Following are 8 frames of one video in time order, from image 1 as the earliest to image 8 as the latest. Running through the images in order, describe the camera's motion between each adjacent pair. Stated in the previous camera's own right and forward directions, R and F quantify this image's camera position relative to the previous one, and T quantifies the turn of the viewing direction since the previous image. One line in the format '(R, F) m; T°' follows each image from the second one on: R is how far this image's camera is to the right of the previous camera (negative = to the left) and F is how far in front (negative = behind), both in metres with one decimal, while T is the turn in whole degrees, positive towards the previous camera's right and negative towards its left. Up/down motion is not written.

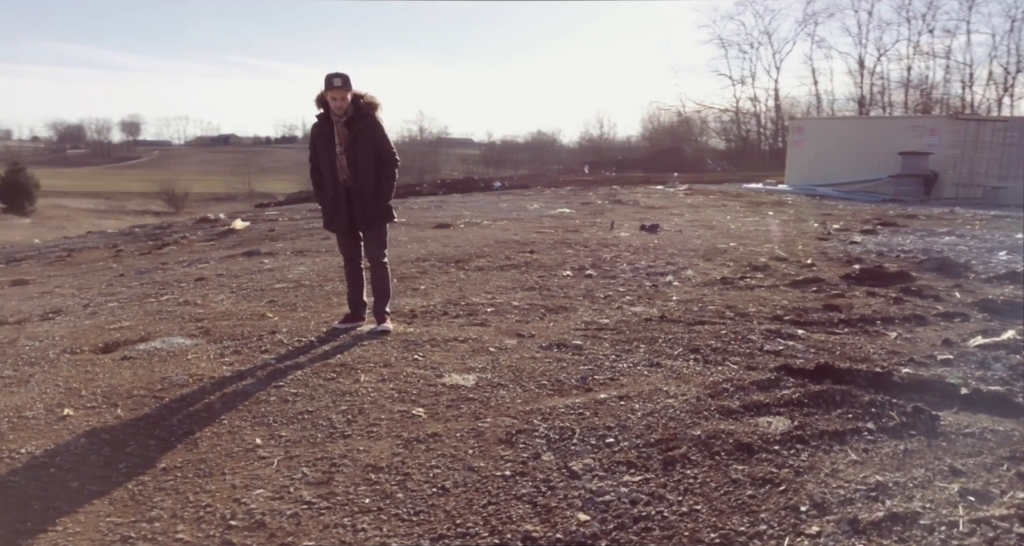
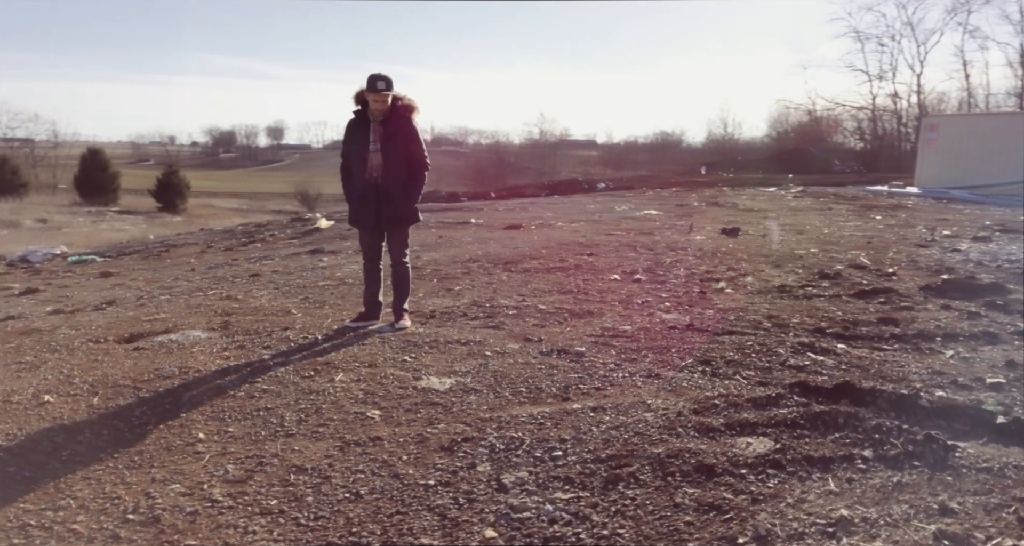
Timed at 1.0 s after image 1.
(+0.6, +0.2) m; -8°
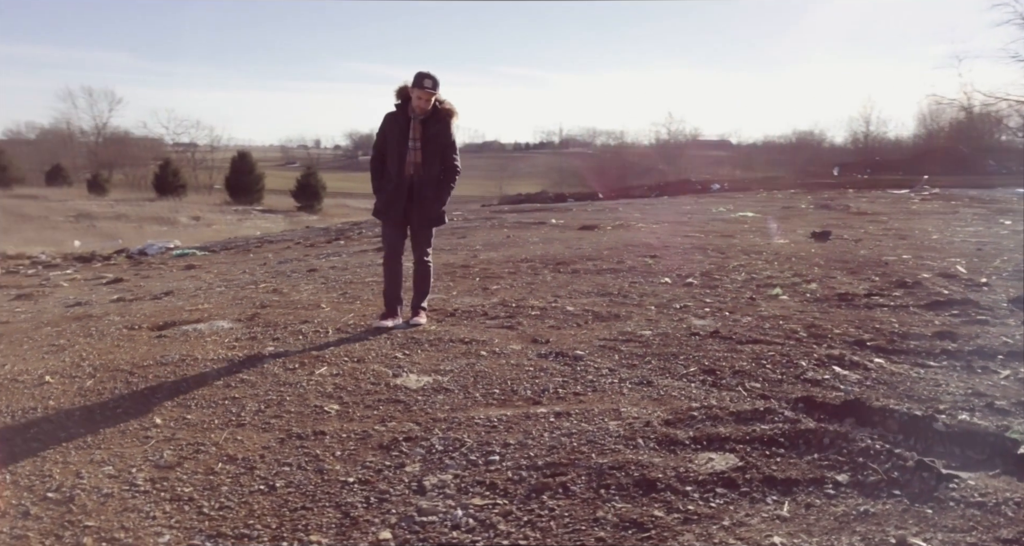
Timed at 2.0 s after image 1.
(+0.6, +0.1) m; -8°
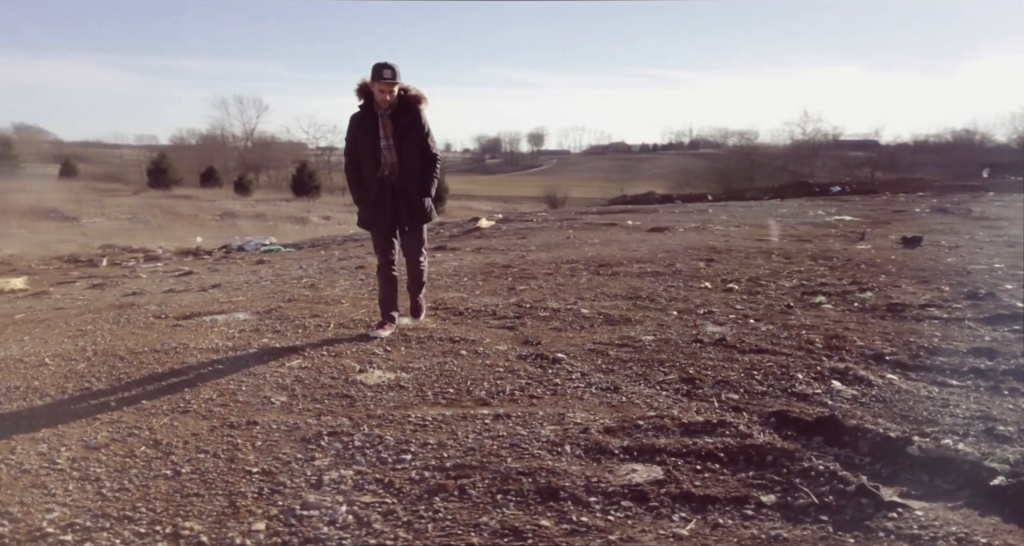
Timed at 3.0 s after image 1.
(+0.7, +0.1) m; -8°
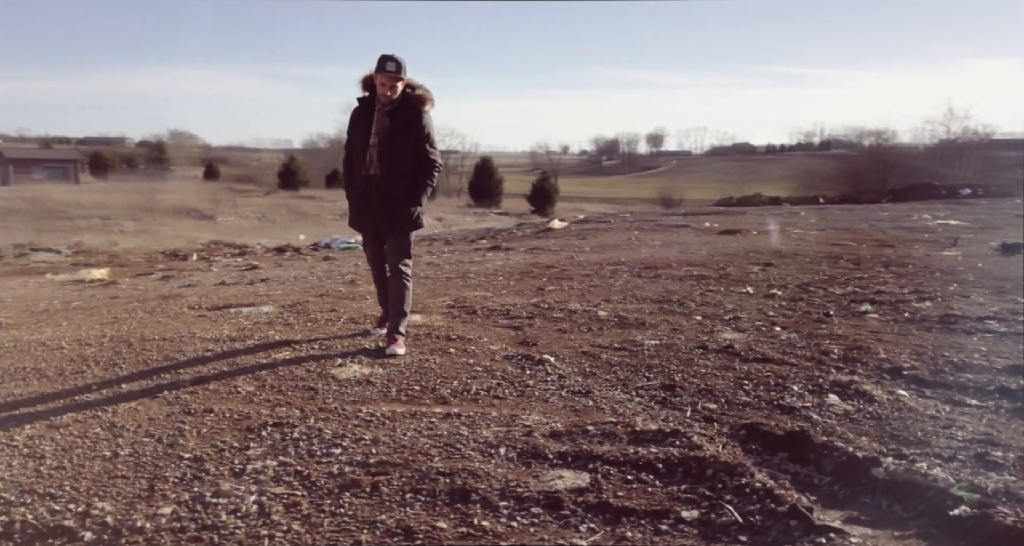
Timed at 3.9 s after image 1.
(+0.6, +0.1) m; -8°
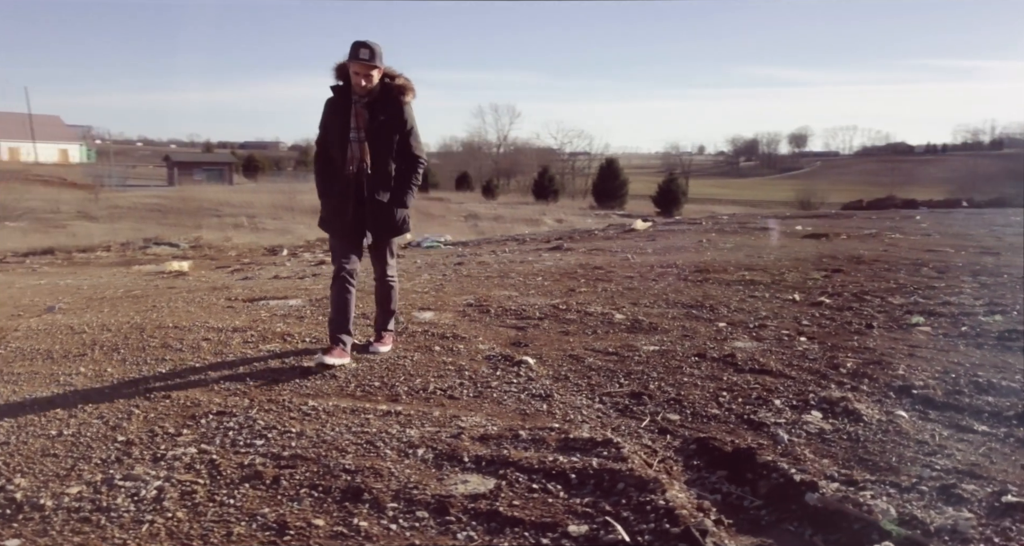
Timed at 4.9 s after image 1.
(+0.7, +0.1) m; -8°
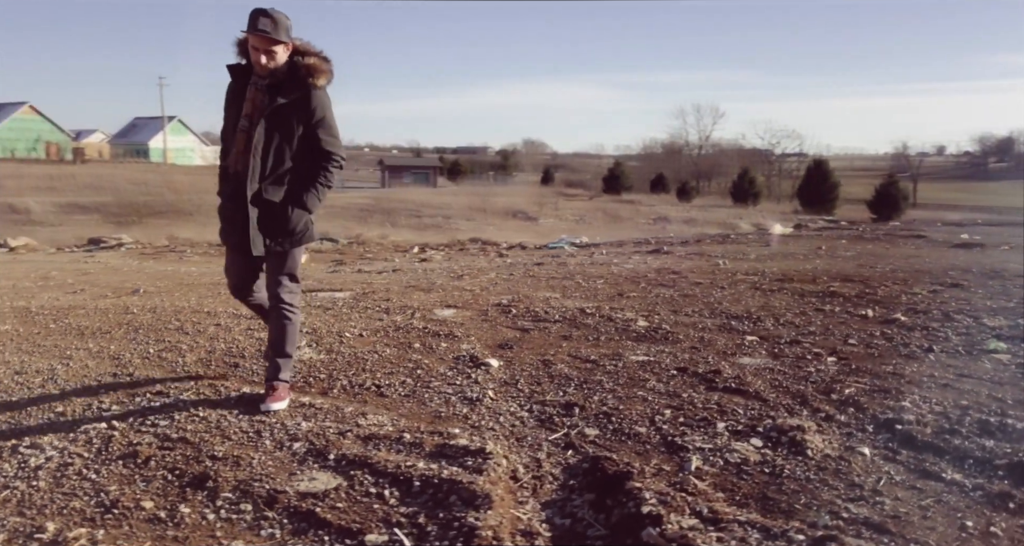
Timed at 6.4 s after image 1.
(+1.0, +0.2) m; -13°
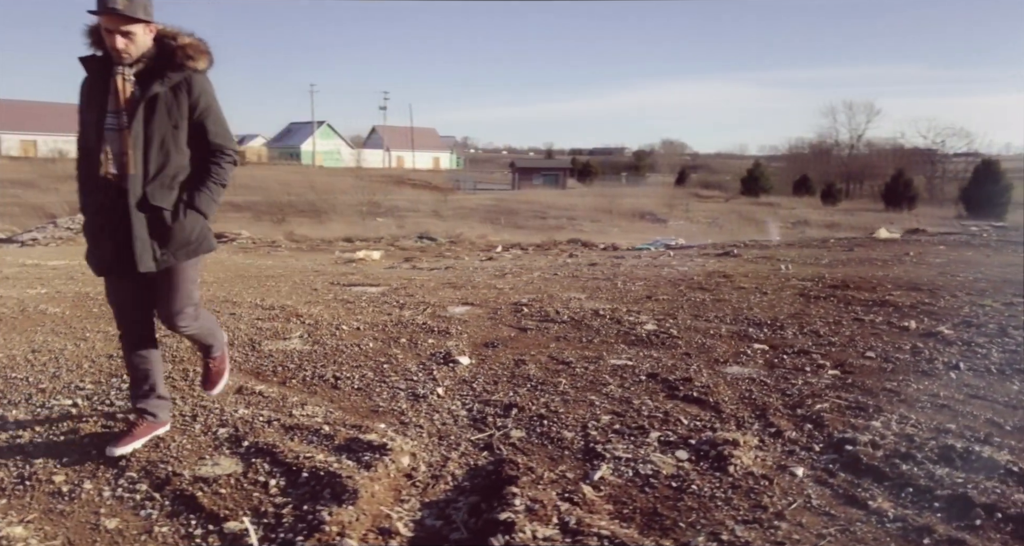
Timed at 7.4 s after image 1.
(+0.7, +0.1) m; -9°
